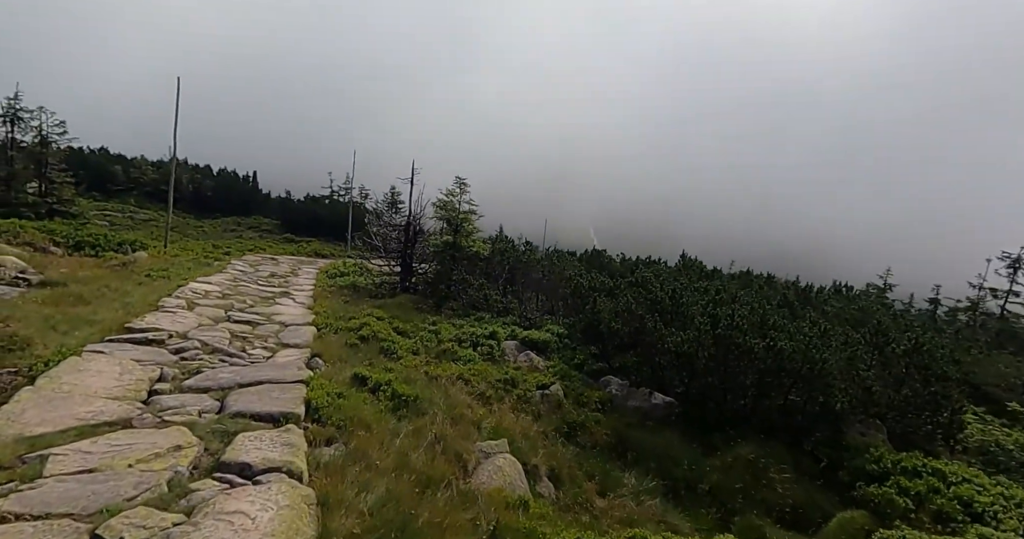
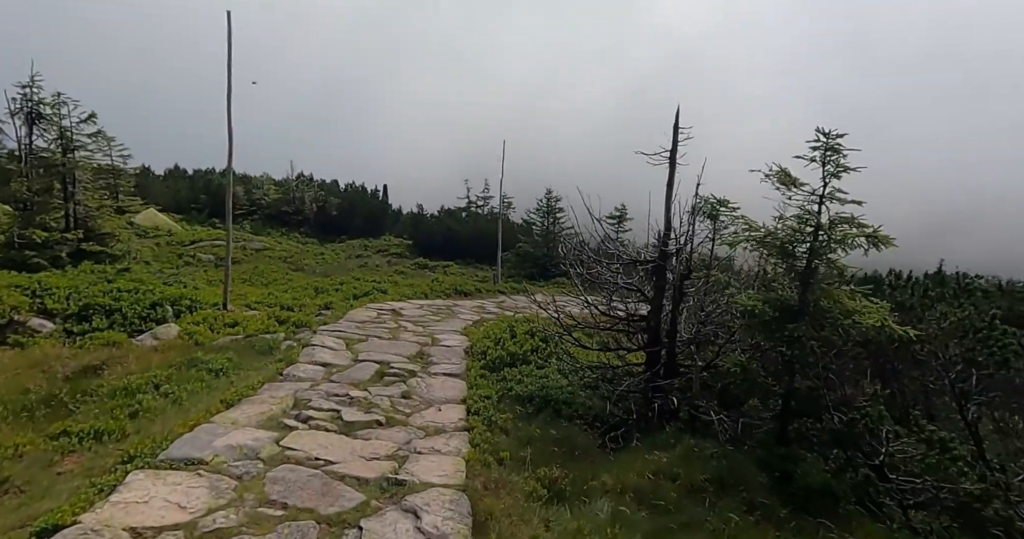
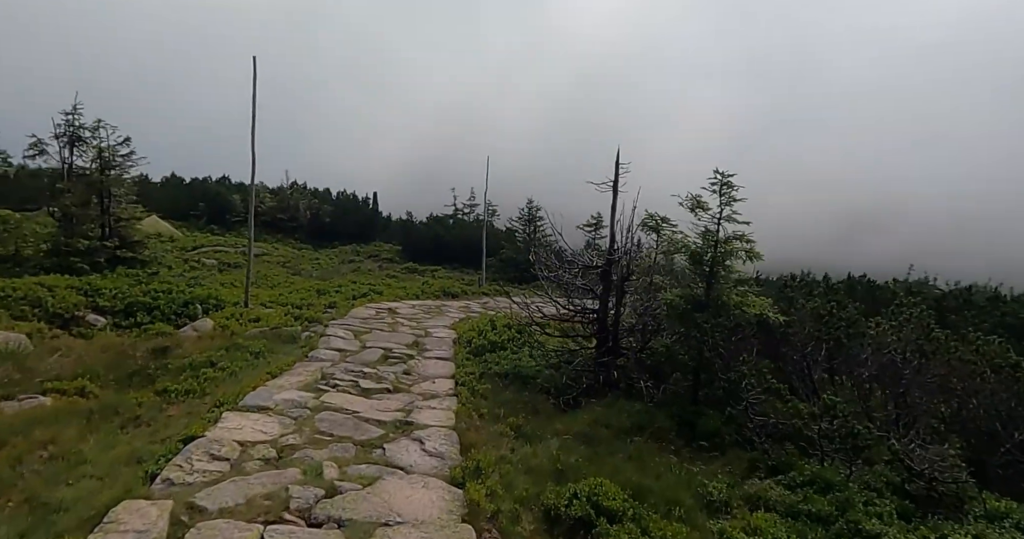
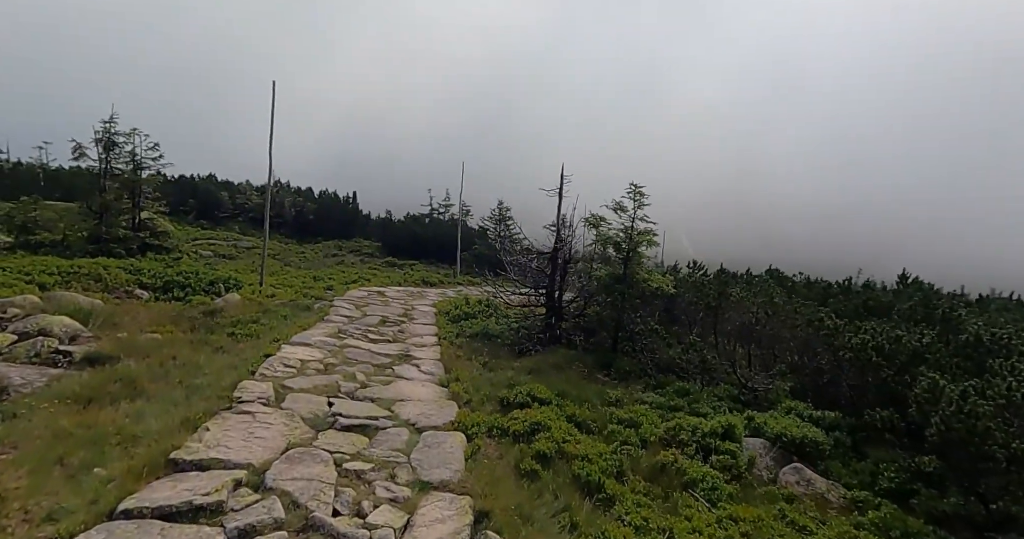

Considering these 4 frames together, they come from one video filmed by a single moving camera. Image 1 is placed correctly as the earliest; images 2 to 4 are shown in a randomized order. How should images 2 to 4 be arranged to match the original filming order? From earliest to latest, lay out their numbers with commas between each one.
4, 3, 2
